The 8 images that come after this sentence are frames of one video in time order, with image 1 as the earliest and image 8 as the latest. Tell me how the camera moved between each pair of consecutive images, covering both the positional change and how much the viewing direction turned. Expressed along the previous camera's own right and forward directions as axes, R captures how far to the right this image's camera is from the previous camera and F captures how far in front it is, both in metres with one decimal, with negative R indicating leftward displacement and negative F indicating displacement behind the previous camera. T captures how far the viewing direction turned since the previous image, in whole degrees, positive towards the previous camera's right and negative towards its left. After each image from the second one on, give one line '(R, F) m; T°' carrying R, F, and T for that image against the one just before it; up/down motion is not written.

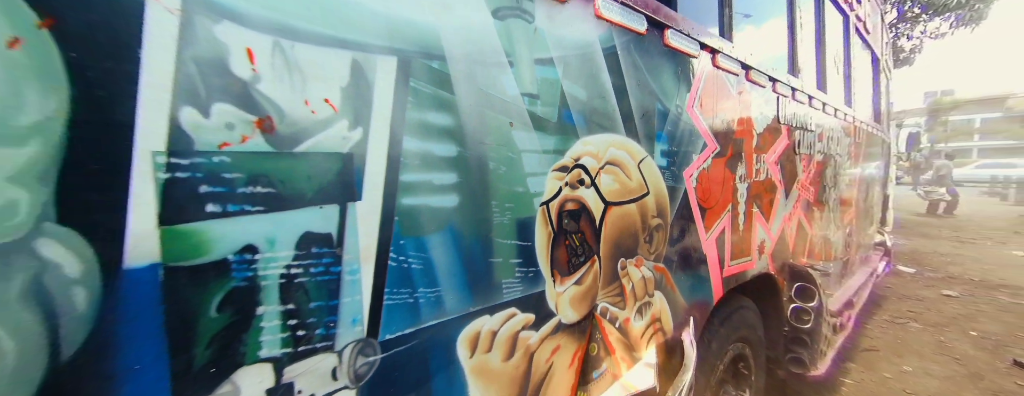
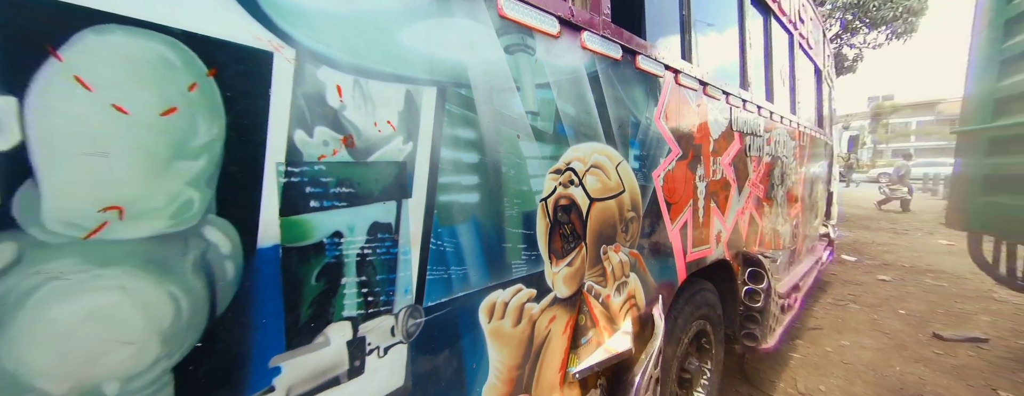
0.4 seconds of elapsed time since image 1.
(-0.1, -0.2) m; +4°
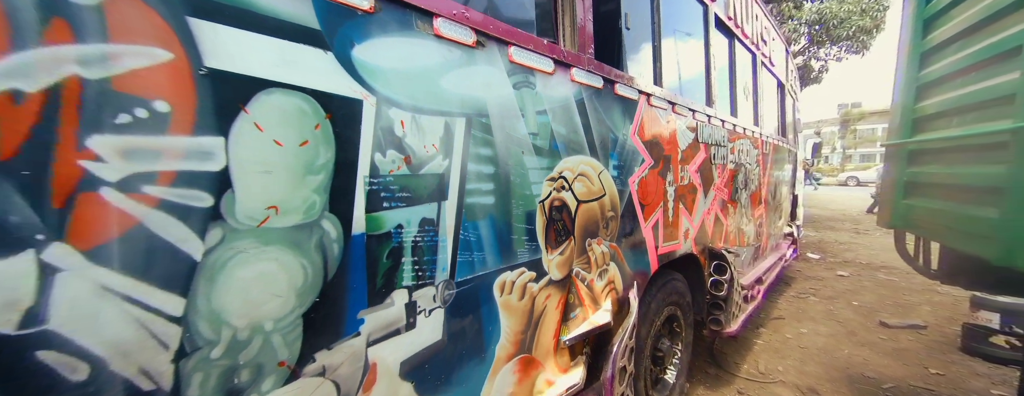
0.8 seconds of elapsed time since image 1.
(-0.1, -0.2) m; +2°
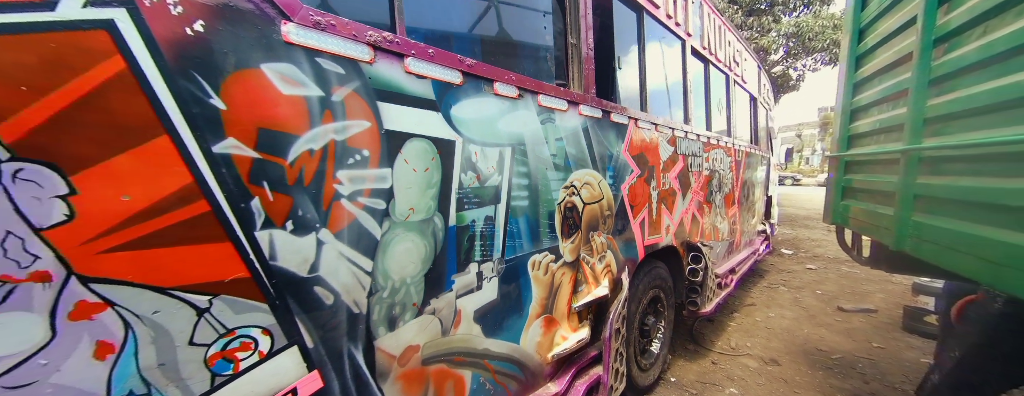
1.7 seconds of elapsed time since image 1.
(-0.2, -0.4) m; +2°
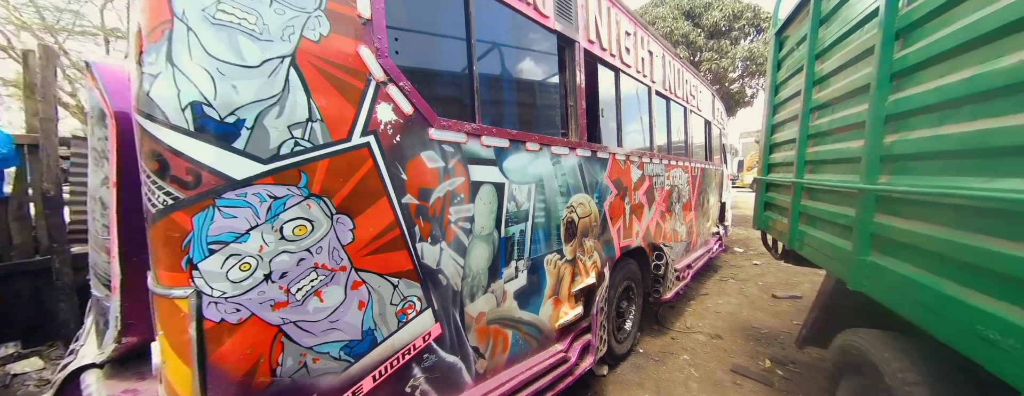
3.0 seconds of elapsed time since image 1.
(-0.3, -0.7) m; +4°
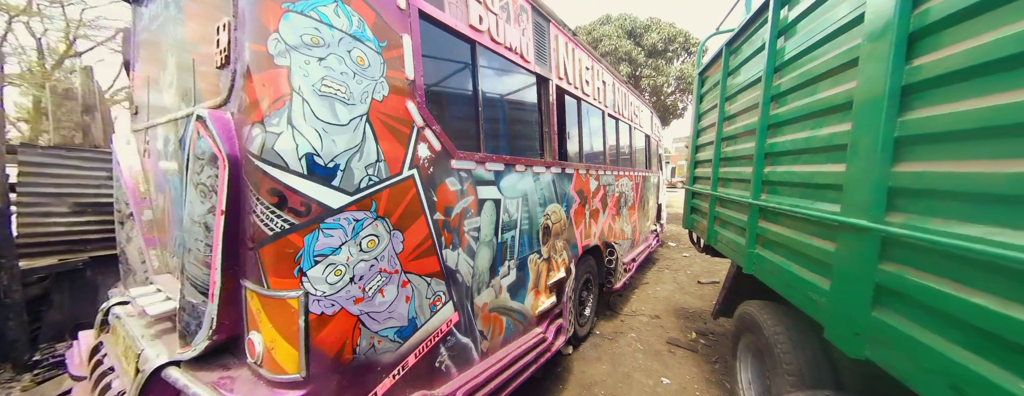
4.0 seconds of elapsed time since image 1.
(-0.3, -0.4) m; +9°
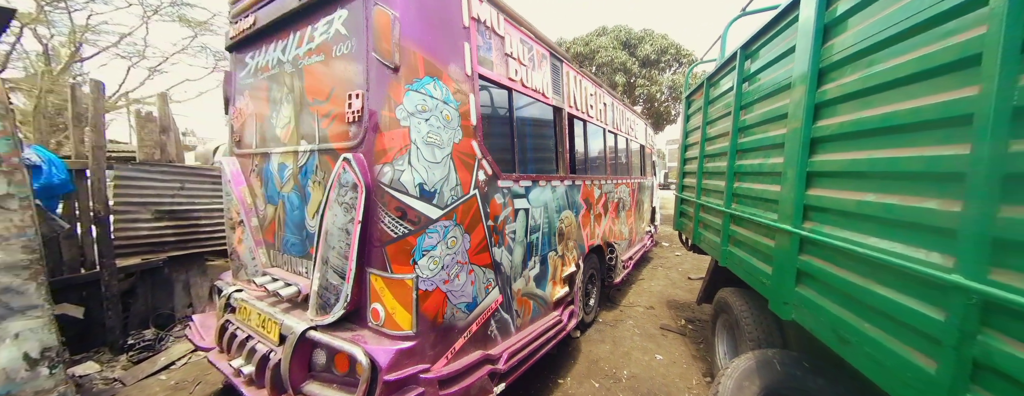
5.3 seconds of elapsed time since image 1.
(-0.3, -0.6) m; +1°
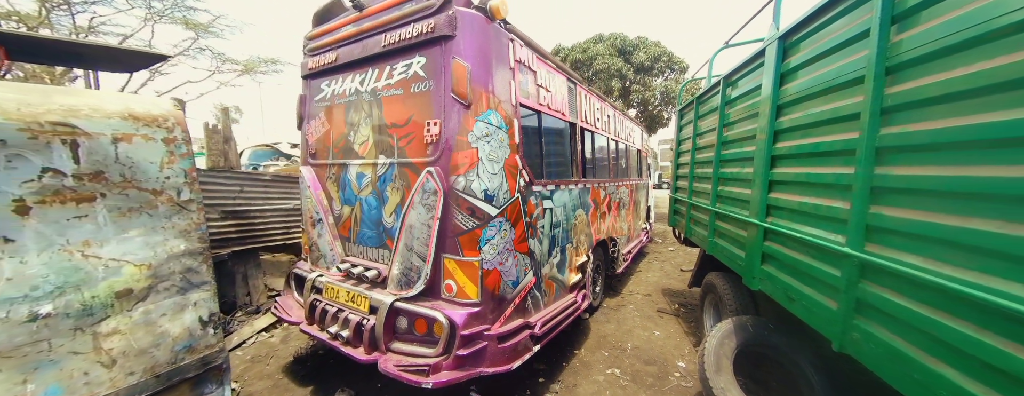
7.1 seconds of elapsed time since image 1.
(-0.4, -0.7) m; +1°
